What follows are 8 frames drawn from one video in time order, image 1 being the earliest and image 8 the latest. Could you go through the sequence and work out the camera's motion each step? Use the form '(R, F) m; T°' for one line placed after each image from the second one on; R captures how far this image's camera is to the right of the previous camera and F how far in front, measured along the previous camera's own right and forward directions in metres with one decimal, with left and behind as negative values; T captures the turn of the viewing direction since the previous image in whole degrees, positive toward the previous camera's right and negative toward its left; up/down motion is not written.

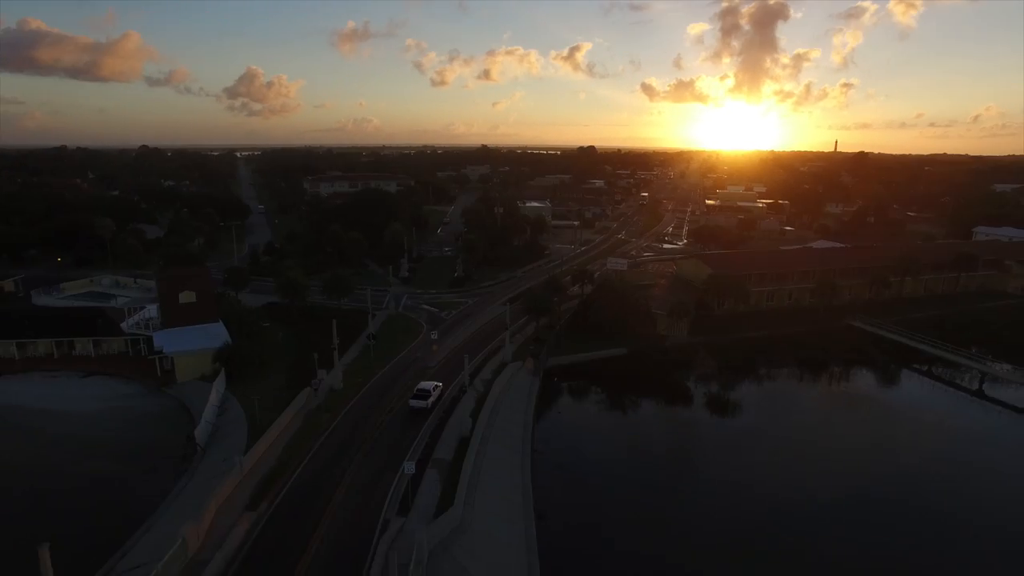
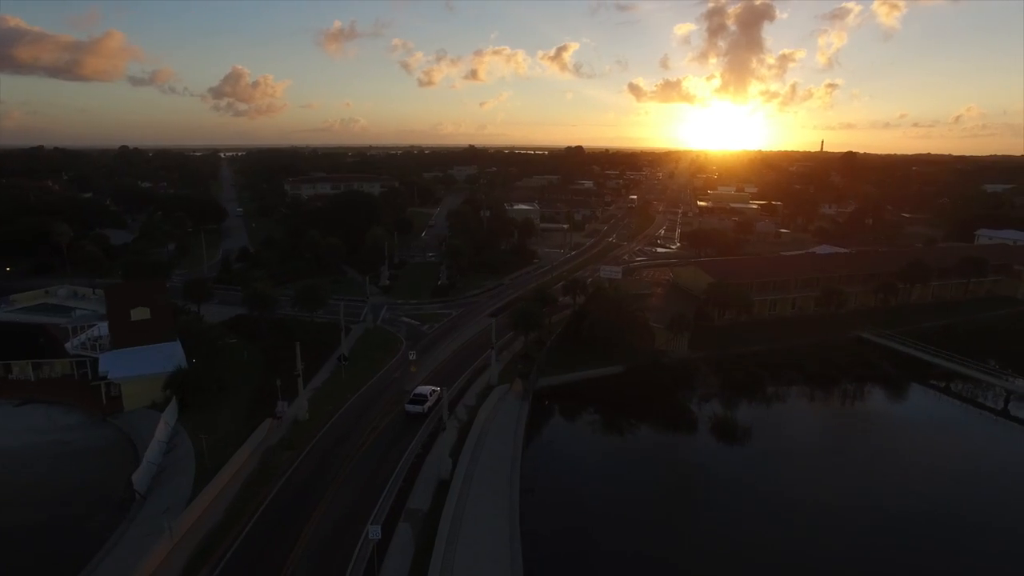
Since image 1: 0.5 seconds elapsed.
(+0.1, +2.8) m; +1°
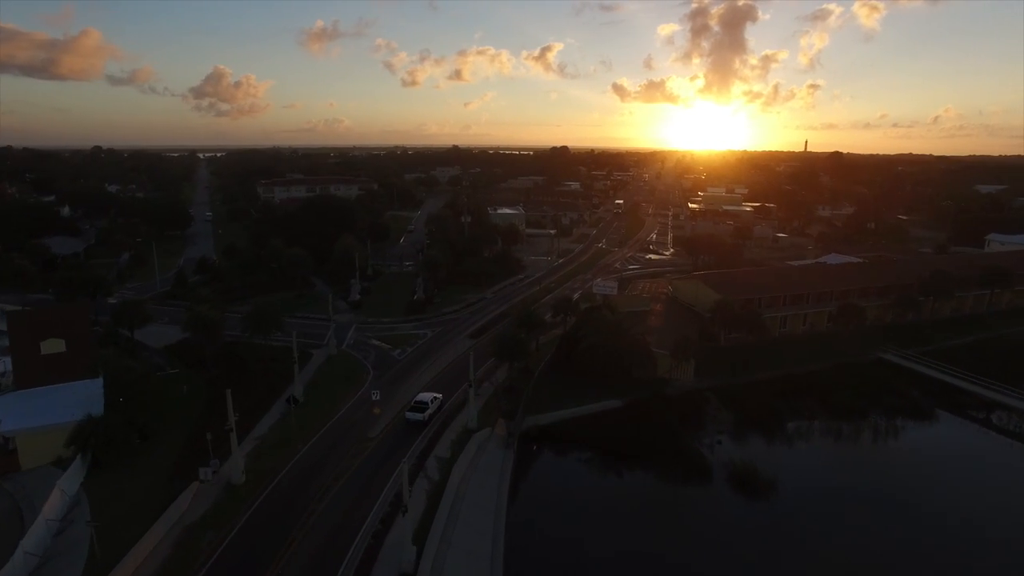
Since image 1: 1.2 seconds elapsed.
(+0.2, +4.4) m; +1°
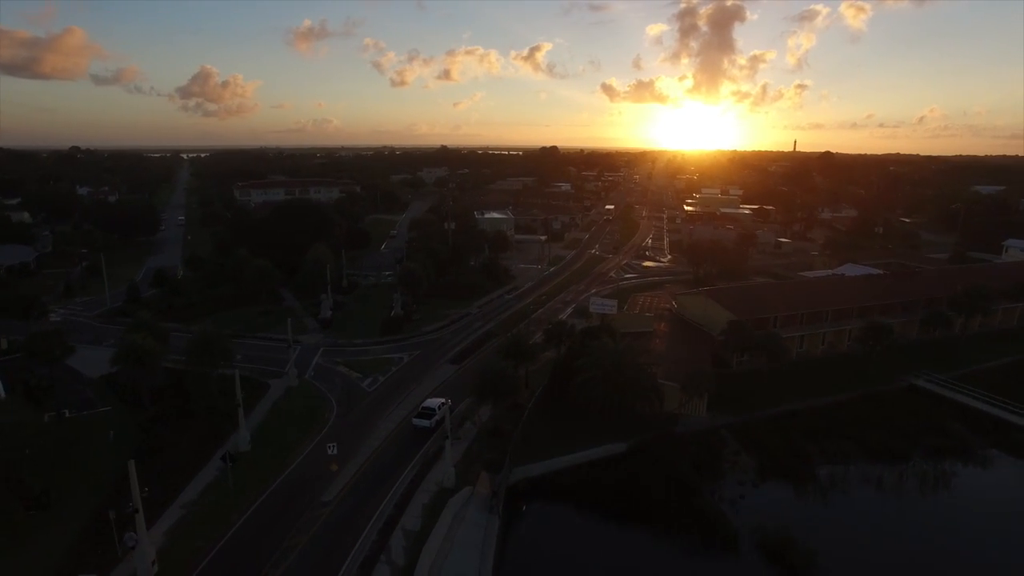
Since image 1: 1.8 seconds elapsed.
(+0.2, +4.2) m; +1°
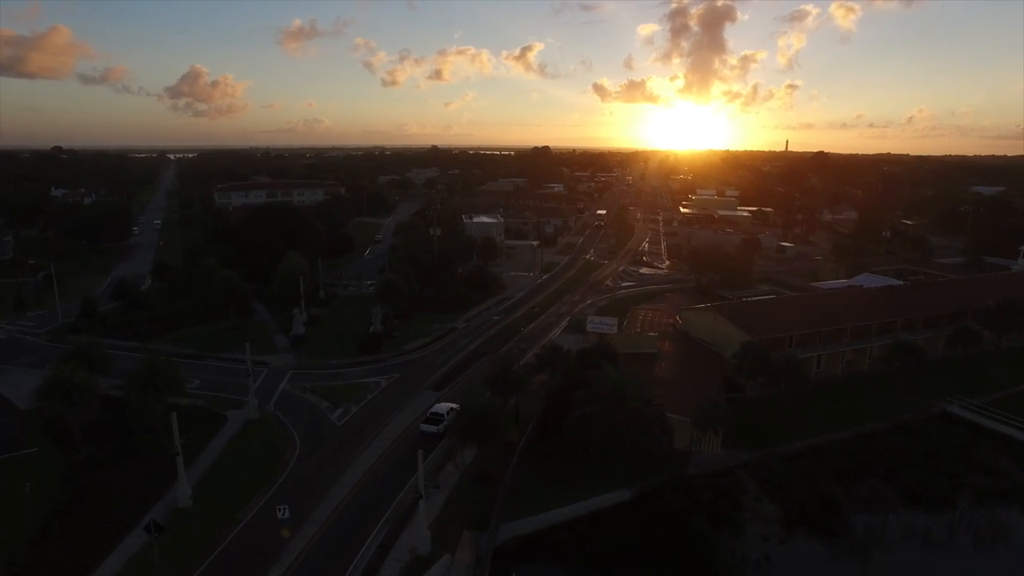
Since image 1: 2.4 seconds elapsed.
(+0.2, +3.3) m; +1°
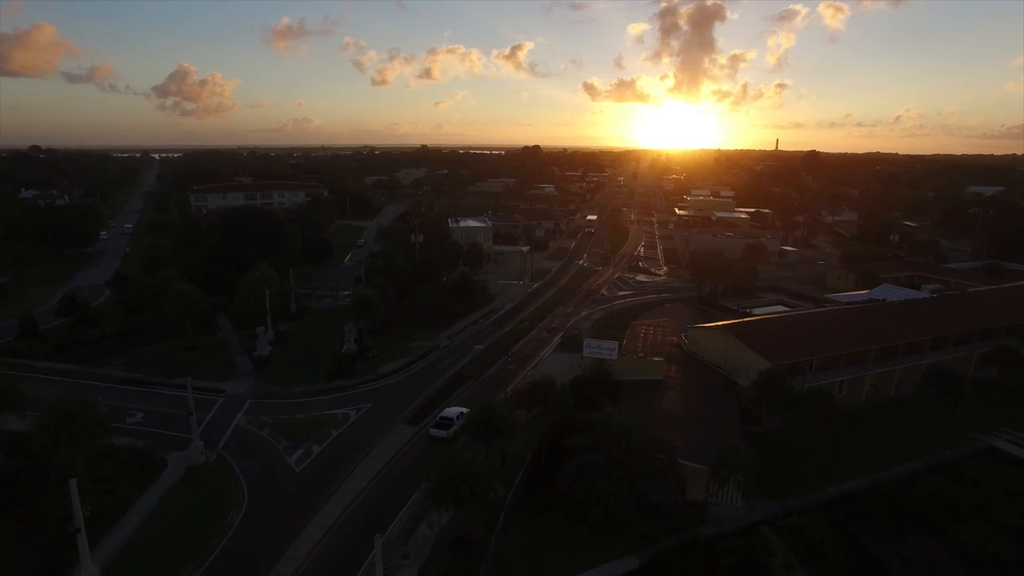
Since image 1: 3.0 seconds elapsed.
(+0.2, +3.5) m; +1°
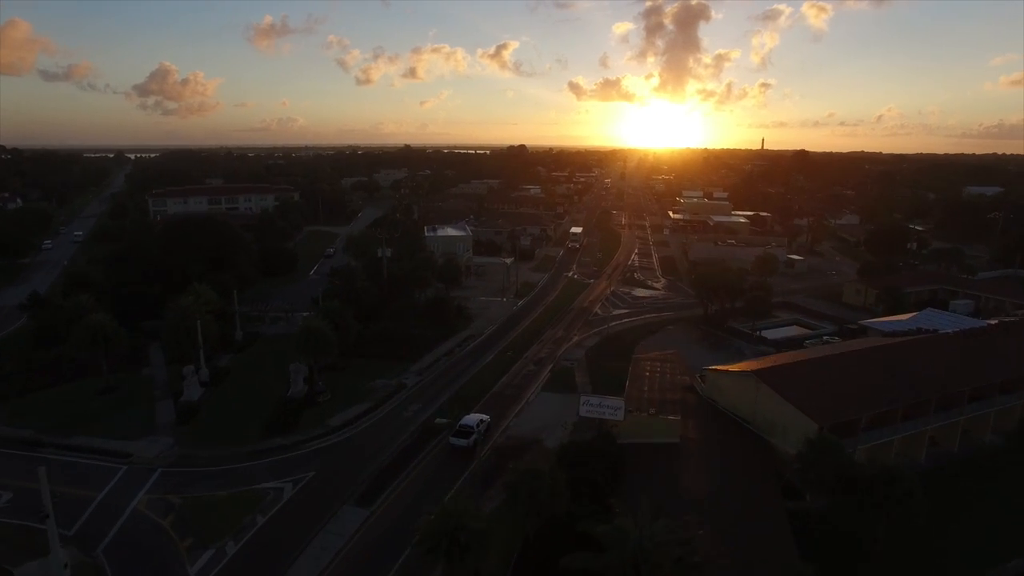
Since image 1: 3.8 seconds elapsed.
(+0.3, +5.6) m; +1°
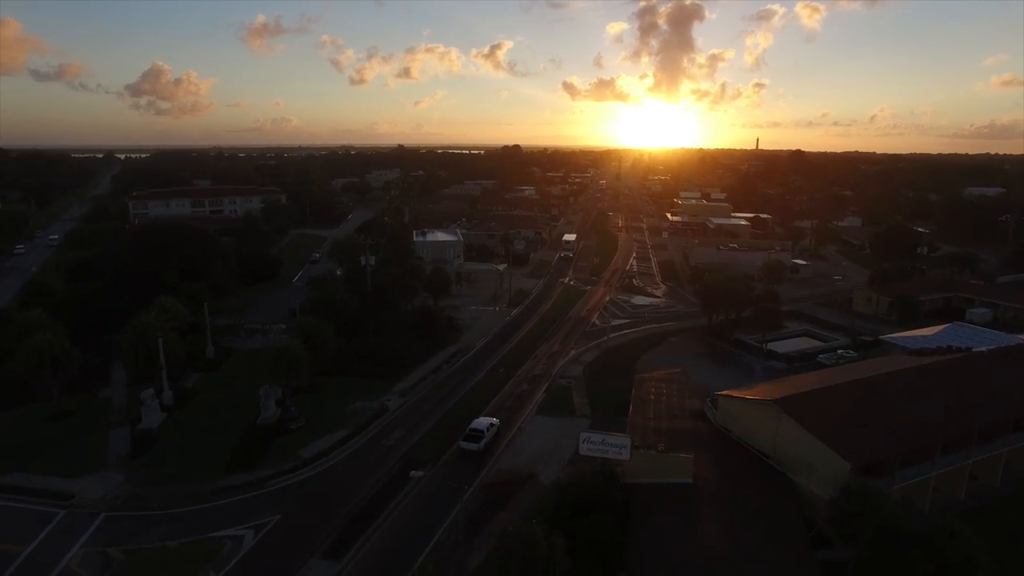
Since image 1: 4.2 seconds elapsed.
(+0.1, +2.5) m; 0°
